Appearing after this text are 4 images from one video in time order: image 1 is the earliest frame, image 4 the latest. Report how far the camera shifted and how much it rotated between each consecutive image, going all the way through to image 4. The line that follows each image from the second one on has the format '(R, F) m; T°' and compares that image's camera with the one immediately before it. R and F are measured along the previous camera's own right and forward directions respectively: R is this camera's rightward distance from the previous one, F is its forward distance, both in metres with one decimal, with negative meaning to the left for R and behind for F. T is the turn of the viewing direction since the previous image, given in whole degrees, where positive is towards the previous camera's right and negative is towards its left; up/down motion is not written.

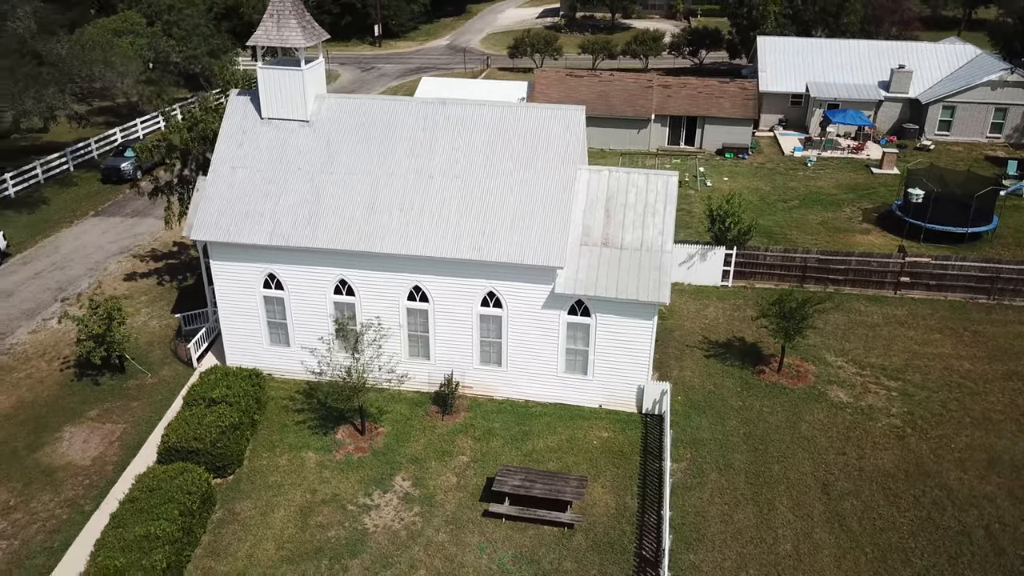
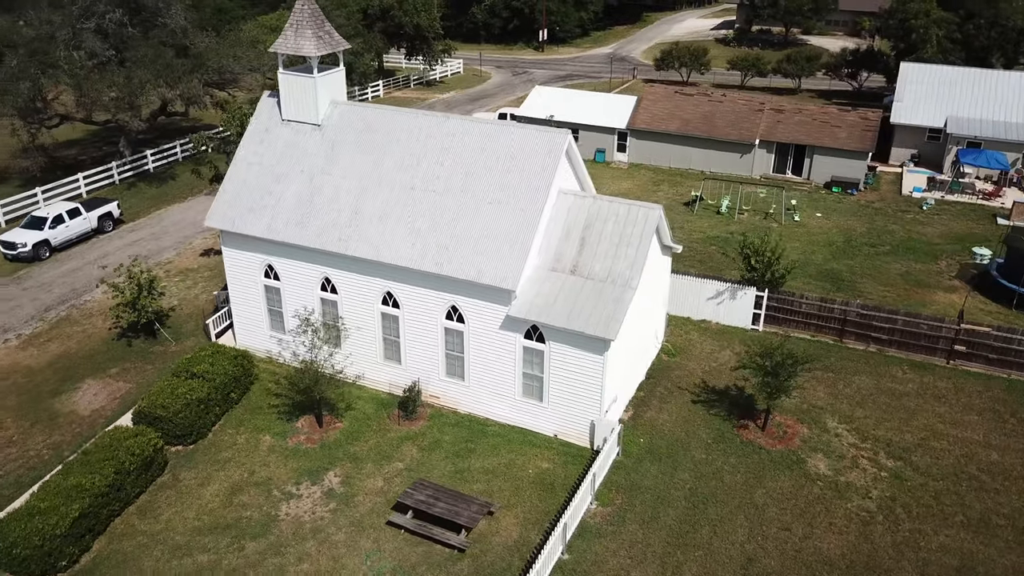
(+6.3, +0.8) m; -14°
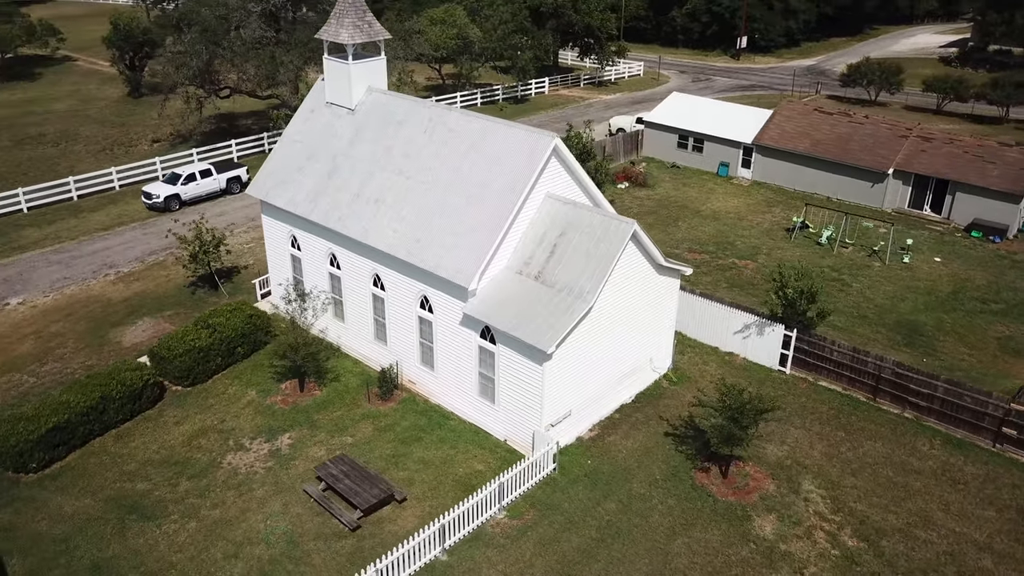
(+7.0, +1.2) m; -16°
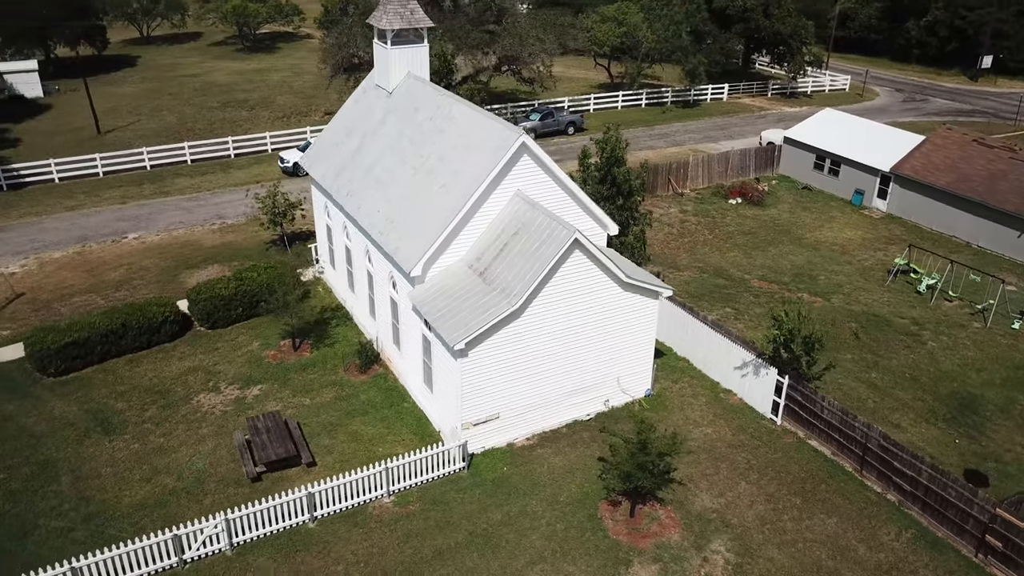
(+7.8, +1.5) m; -17°
